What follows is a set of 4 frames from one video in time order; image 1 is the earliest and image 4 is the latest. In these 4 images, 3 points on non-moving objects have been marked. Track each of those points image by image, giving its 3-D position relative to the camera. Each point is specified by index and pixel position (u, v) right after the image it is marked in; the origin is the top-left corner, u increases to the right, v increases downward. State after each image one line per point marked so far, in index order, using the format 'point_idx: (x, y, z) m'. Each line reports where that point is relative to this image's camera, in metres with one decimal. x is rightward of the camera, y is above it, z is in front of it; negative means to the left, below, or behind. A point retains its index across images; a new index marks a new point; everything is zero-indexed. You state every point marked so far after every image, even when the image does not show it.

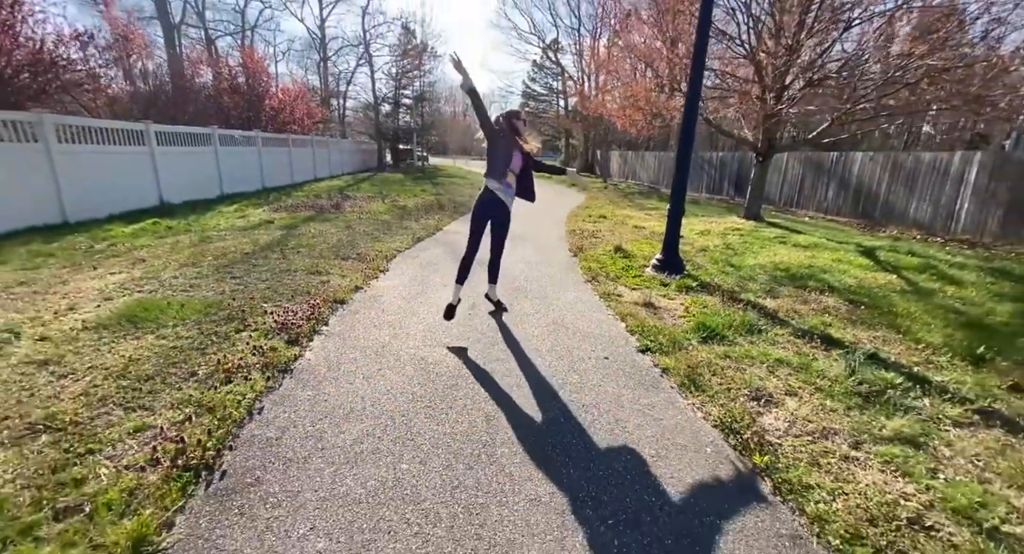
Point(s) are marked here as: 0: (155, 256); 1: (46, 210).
0: (-4.7, +0.3, +6.3) m
1: (-8.1, +1.2, +8.3) m
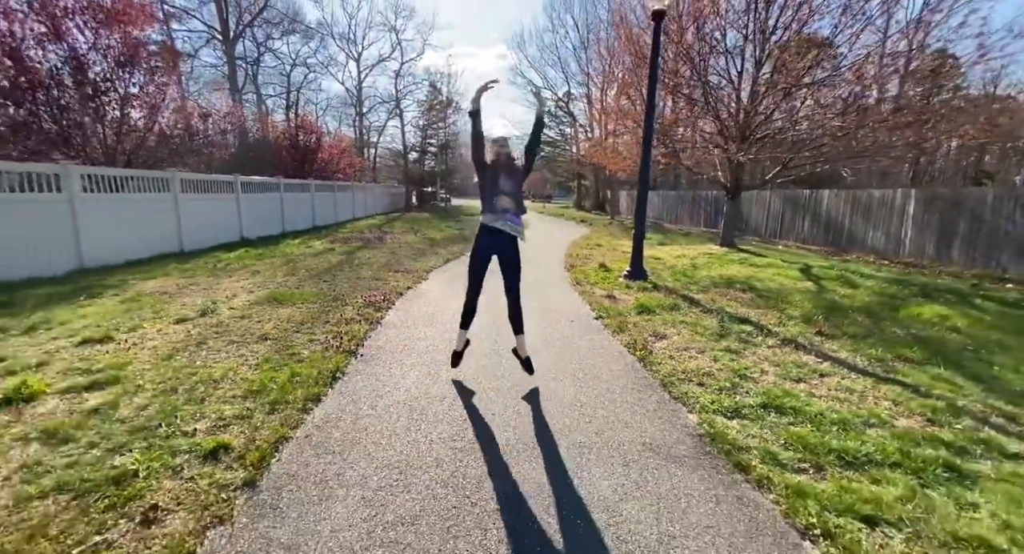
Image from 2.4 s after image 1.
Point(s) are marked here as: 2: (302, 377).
0: (-4.6, +0.1, +8.9) m
1: (-7.9, +0.9, +11.1) m
2: (-1.7, -0.8, +3.9) m
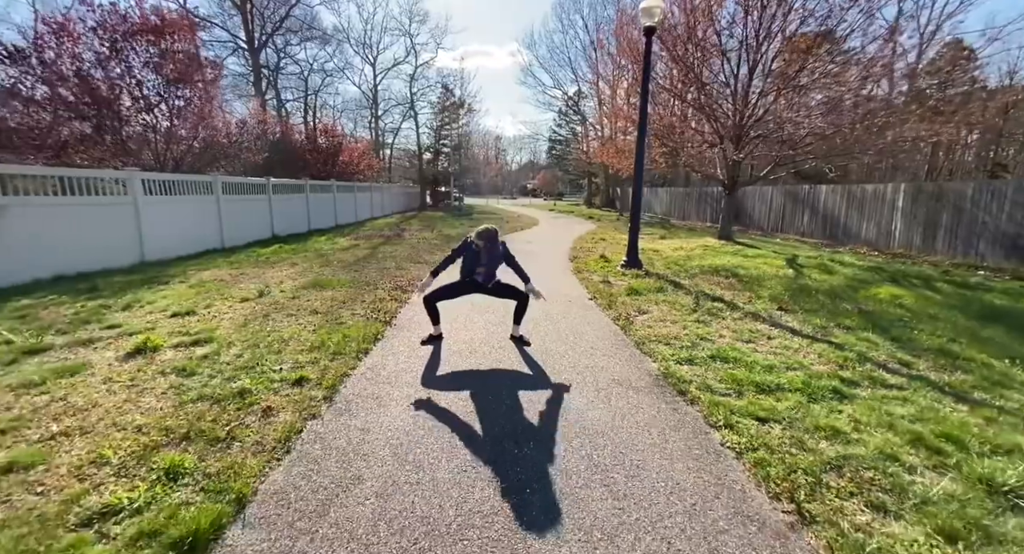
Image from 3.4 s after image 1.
0: (-4.4, +0.3, +10.1) m
1: (-7.7, +1.0, +12.3) m
2: (-1.7, -0.6, +5.0) m
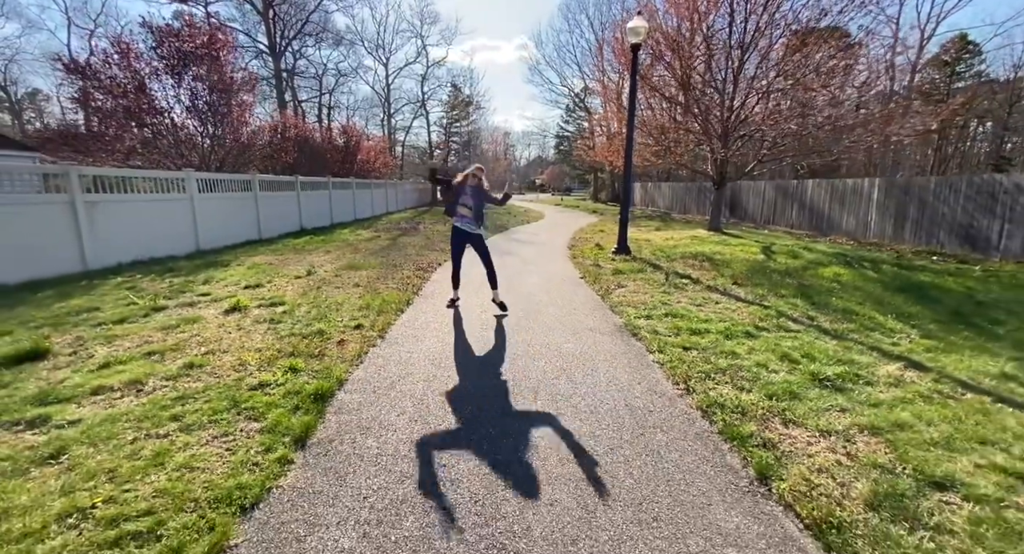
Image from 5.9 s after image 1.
0: (-4.3, +0.7, +11.6) m
1: (-7.5, +1.4, +13.9) m
2: (-1.6, -0.3, +6.4) m
